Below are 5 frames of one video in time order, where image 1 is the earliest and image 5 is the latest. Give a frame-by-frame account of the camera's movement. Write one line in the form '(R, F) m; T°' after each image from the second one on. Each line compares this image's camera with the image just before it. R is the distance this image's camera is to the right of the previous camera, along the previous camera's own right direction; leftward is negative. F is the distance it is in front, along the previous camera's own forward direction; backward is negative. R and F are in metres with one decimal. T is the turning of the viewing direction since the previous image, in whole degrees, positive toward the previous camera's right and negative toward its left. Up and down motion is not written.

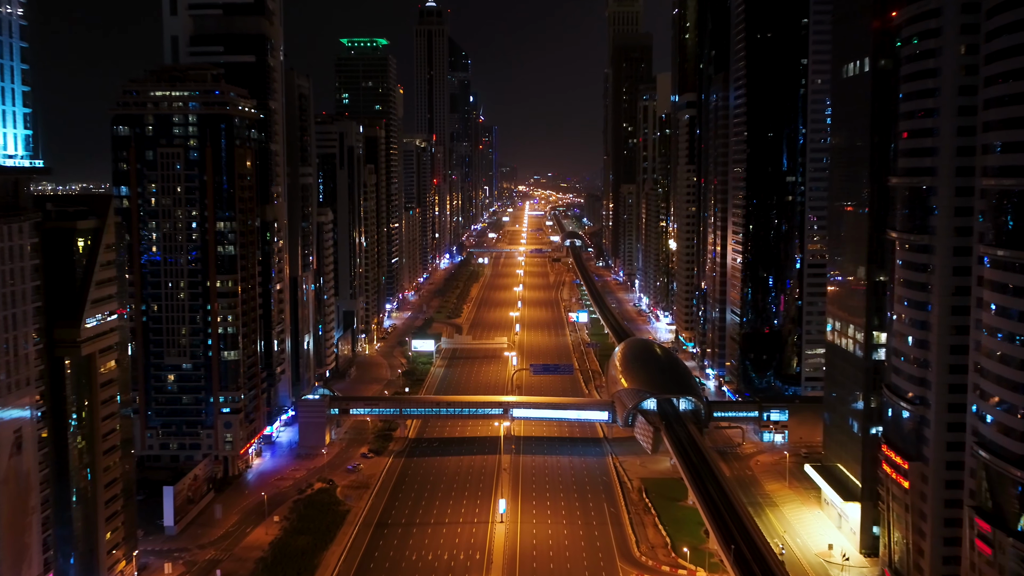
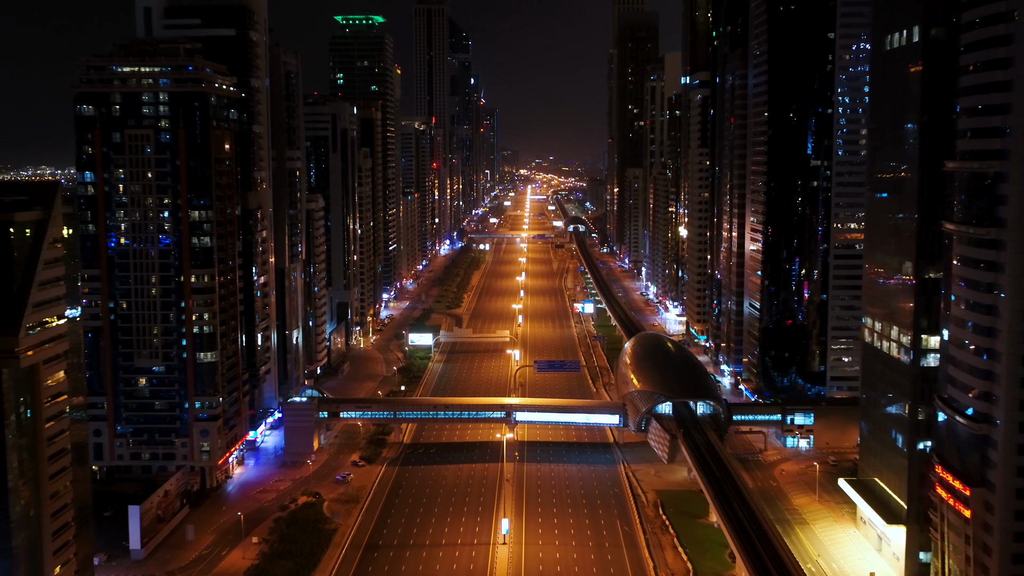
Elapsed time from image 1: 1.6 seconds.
(-0.1, +6.0) m; 0°
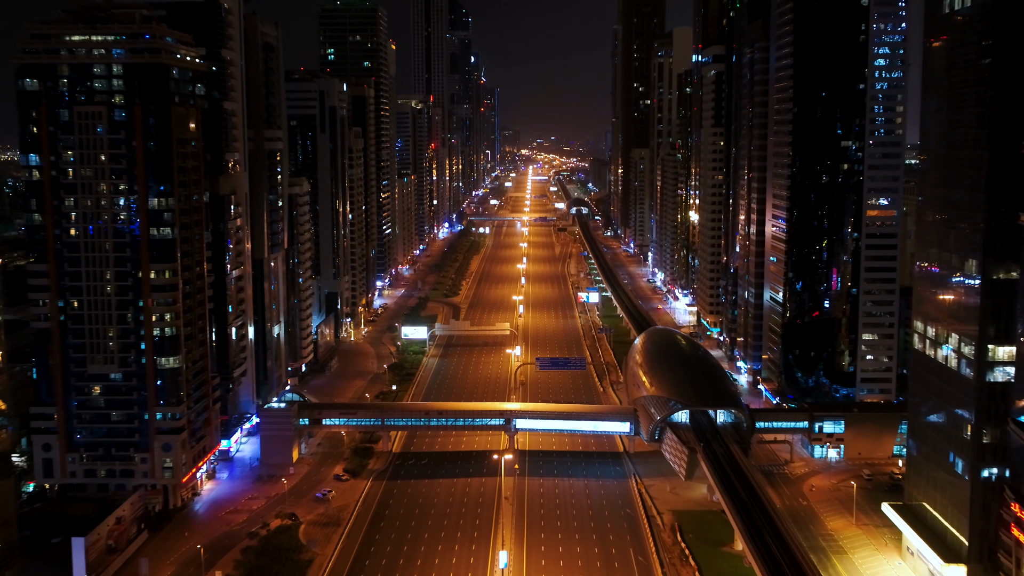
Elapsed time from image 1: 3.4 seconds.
(+0.1, +6.9) m; 0°
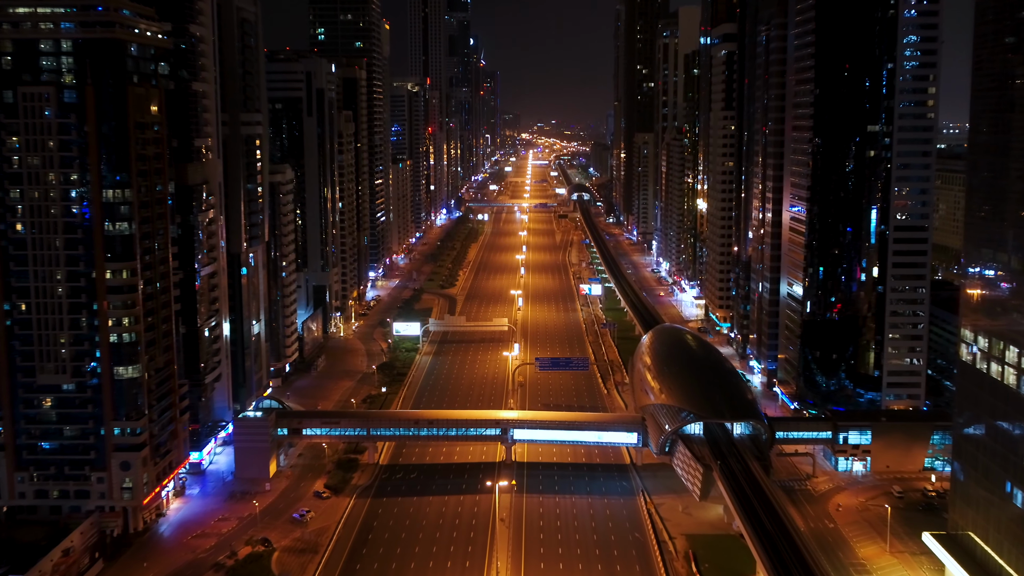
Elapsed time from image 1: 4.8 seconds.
(+0.2, +5.6) m; 0°
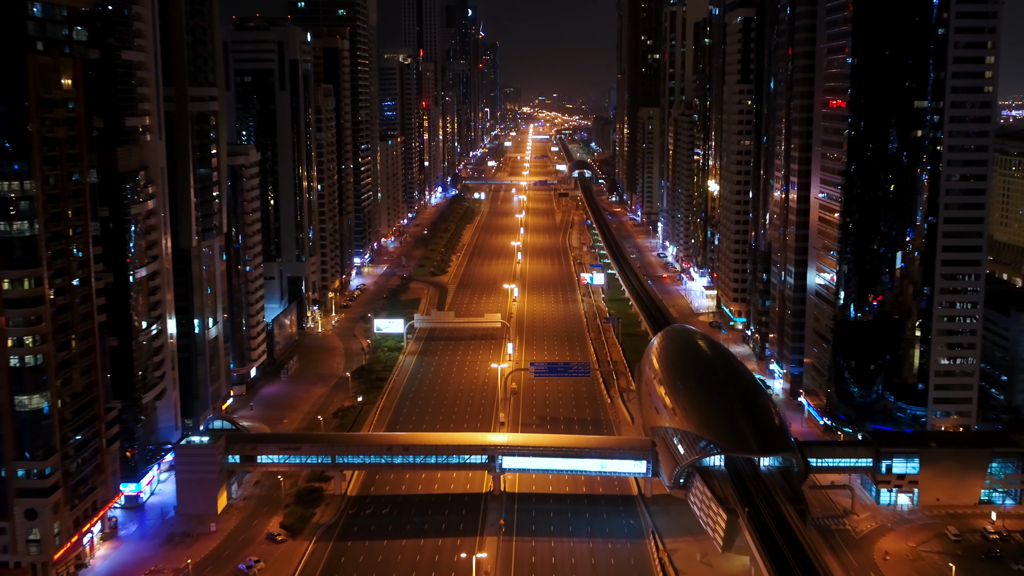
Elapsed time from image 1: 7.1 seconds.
(+0.8, +8.8) m; 0°
